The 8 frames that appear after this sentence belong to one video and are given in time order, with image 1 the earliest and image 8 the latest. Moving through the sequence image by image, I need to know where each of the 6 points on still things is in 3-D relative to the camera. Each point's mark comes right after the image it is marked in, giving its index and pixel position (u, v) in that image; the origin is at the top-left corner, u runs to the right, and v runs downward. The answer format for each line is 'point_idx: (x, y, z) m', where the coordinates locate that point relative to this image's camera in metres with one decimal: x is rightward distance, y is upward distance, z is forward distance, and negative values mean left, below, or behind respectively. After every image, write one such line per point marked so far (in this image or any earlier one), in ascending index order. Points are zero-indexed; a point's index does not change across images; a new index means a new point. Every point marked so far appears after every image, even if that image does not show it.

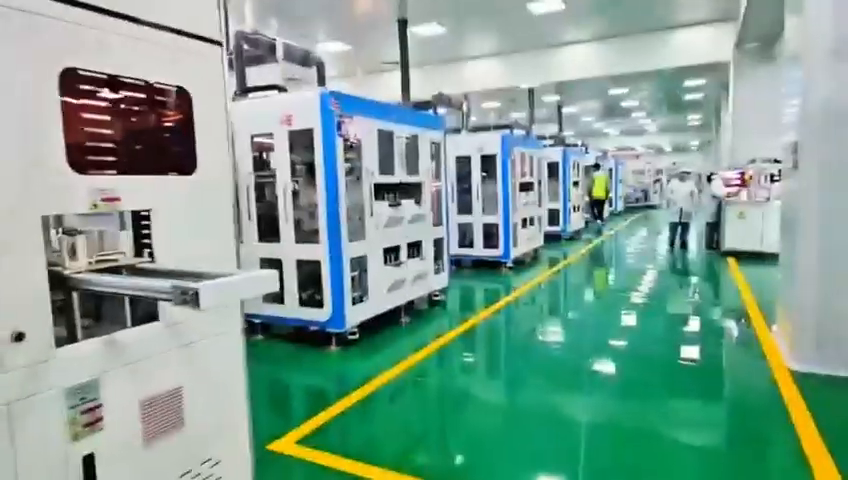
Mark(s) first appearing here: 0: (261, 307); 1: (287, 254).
0: (-1.2, -0.5, +4.7) m
1: (-1.0, -0.1, +4.5) m
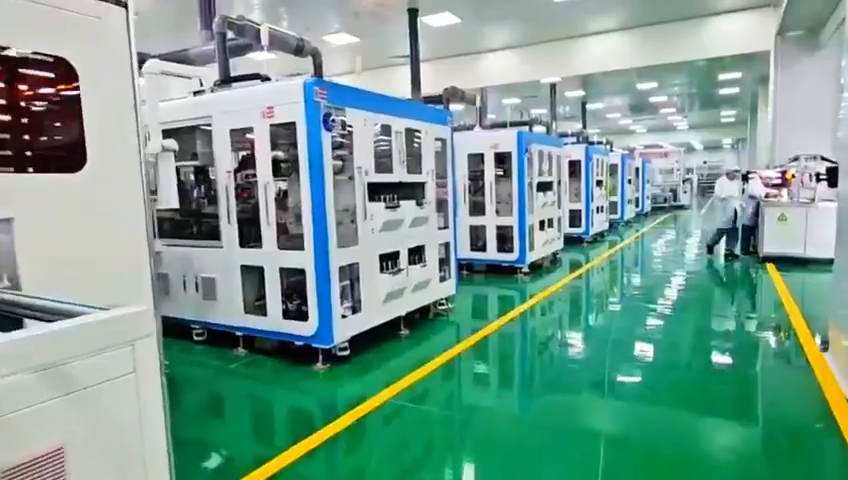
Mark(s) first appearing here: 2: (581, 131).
0: (-1.2, -0.5, +4.3) m
1: (-1.0, -0.1, +4.1) m
2: (+3.5, +2.4, +14.2) m
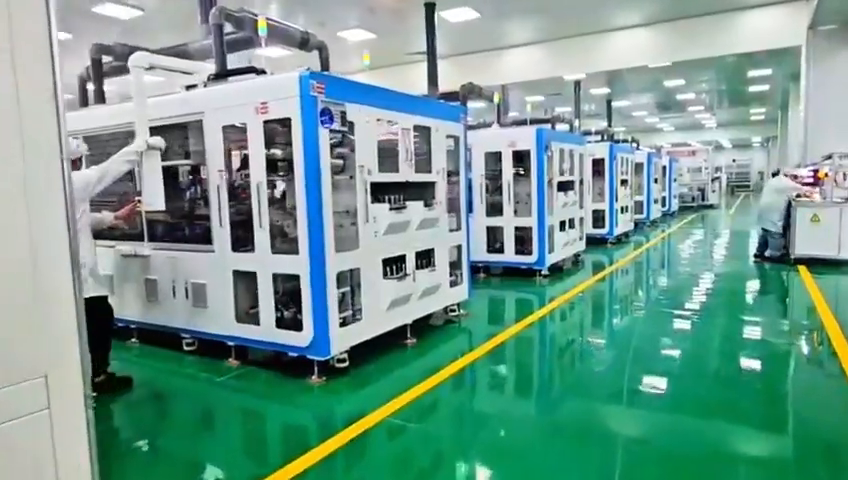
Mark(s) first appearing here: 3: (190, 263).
0: (-1.2, -0.6, +4.0) m
1: (-1.0, -0.2, +3.8) m
2: (+4.0, +2.4, +13.8) m
3: (-1.6, -0.2, +4.2) m
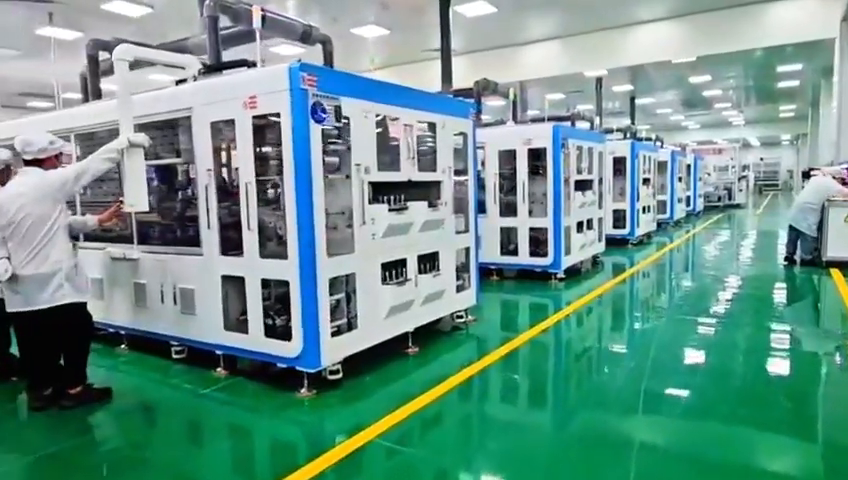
0: (-1.2, -0.6, +3.8) m
1: (-1.0, -0.2, +3.6) m
2: (+4.3, +2.4, +13.4) m
3: (-1.6, -0.2, +4.0) m
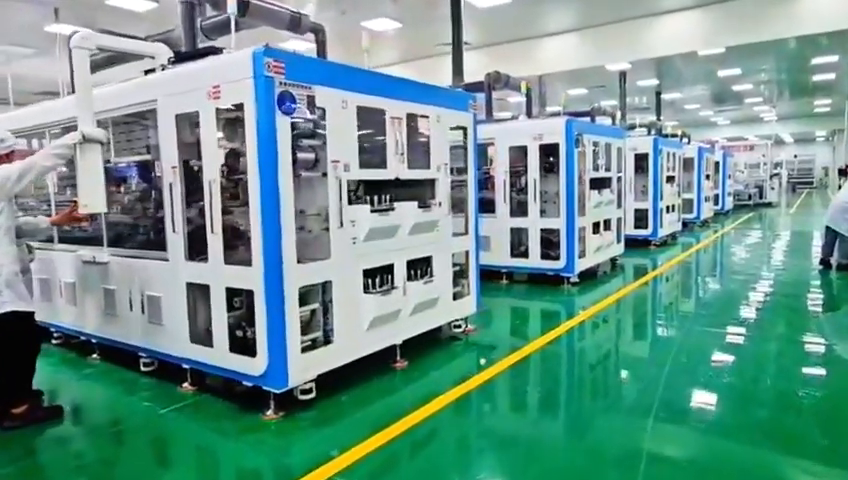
0: (-1.3, -0.6, +3.5) m
1: (-1.1, -0.2, +3.2) m
2: (+4.6, +2.4, +12.8) m
3: (-1.6, -0.2, +3.7) m
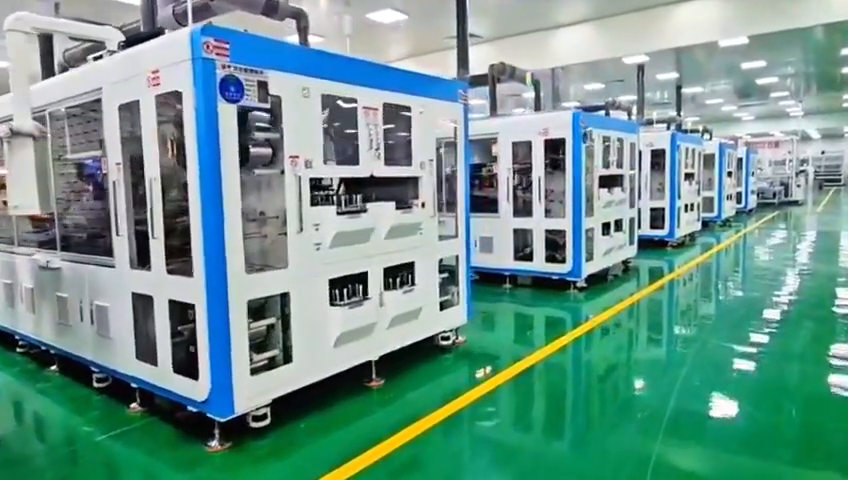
0: (-1.4, -0.6, +3.1) m
1: (-1.2, -0.2, +2.9) m
2: (+4.8, +2.4, +12.3) m
3: (-1.8, -0.2, +3.4) m
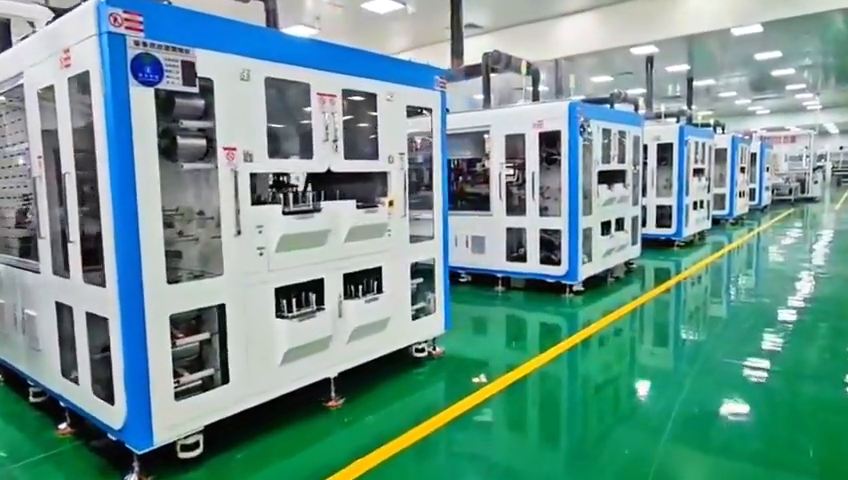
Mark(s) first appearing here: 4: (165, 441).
0: (-1.6, -0.6, +2.8) m
1: (-1.4, -0.2, +2.5) m
2: (+4.8, +2.4, +11.8) m
3: (-1.9, -0.2, +3.0) m
4: (-1.0, -0.8, +2.4) m
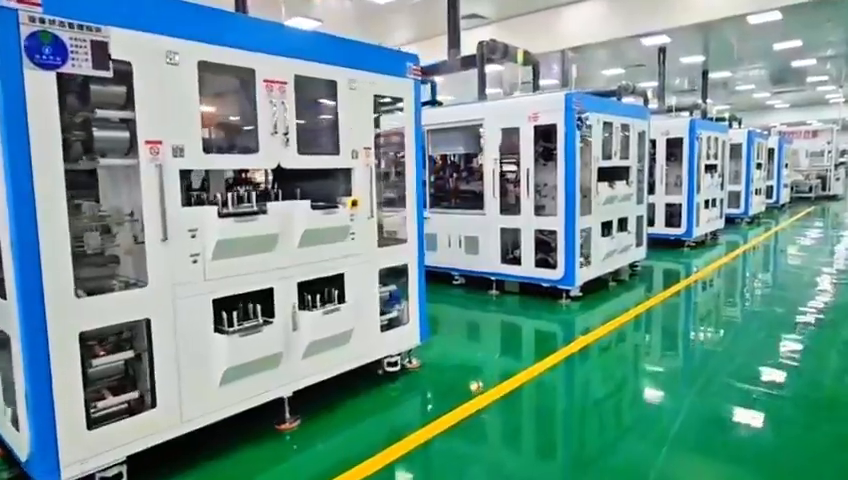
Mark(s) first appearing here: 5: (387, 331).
0: (-1.8, -0.7, +2.5) m
1: (-1.6, -0.3, +2.2) m
2: (+4.8, +2.4, +11.3) m
3: (-2.1, -0.2, +2.8) m
4: (-1.1, -0.8, +2.1) m
5: (-0.2, -0.5, +3.4) m
